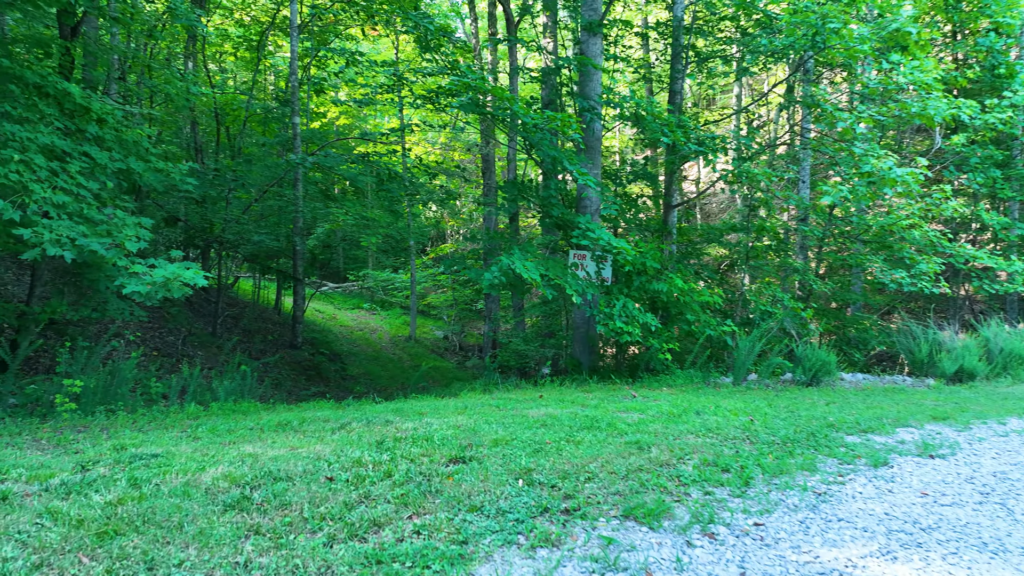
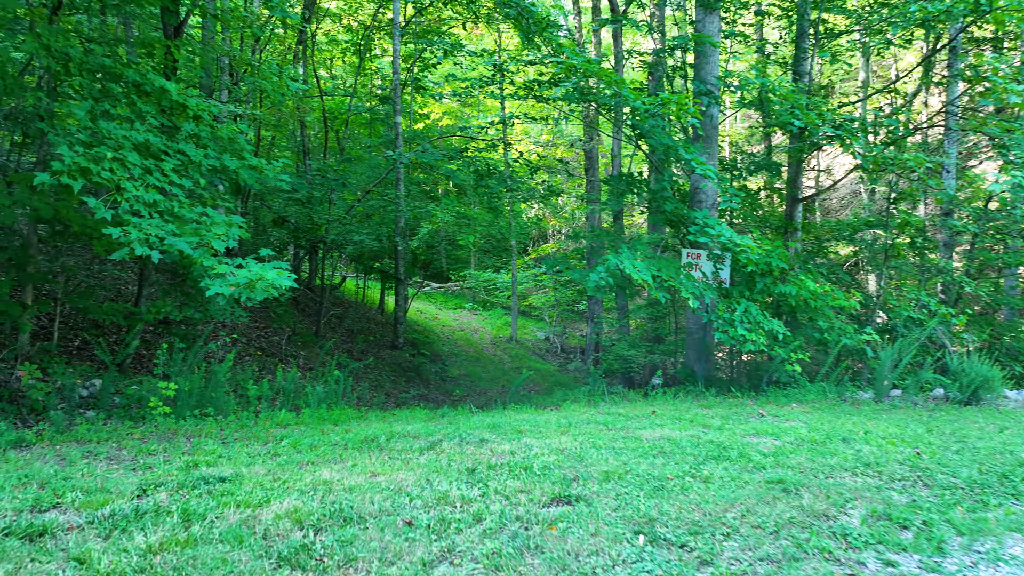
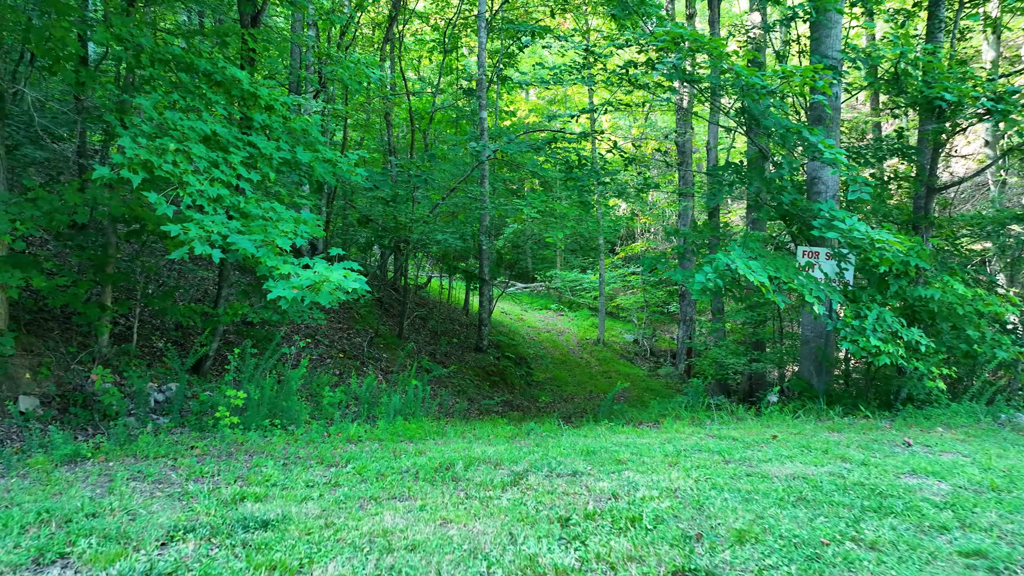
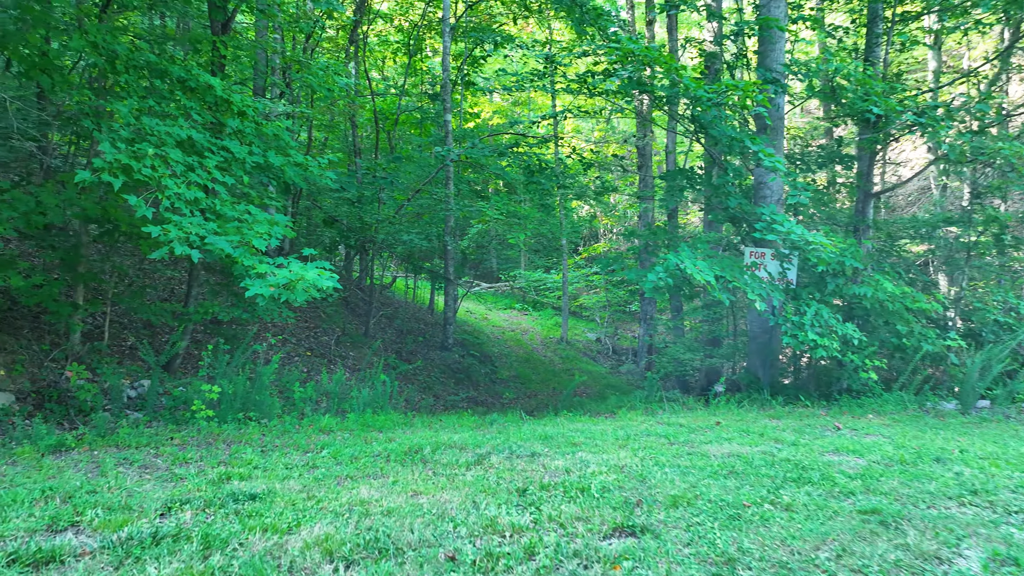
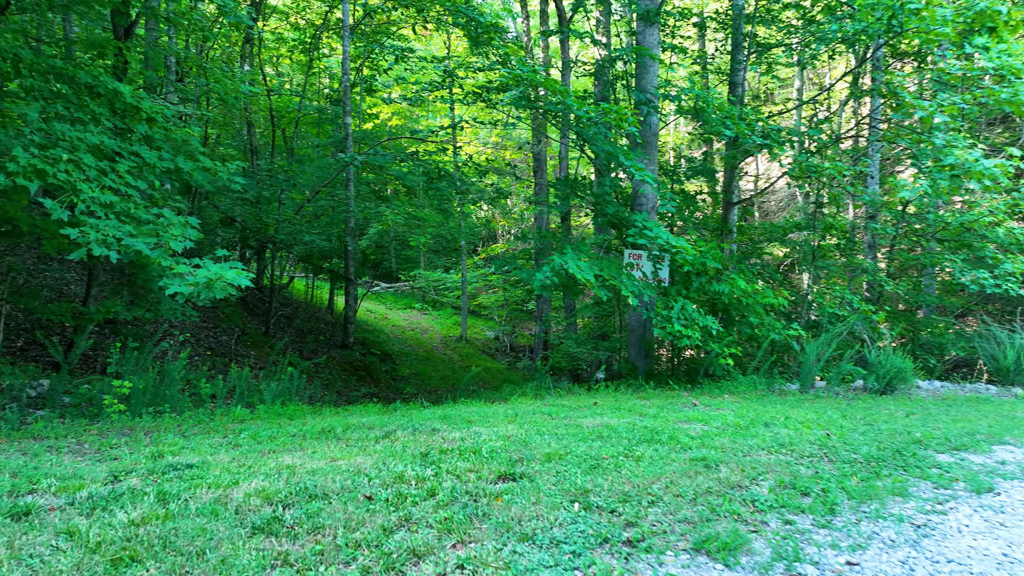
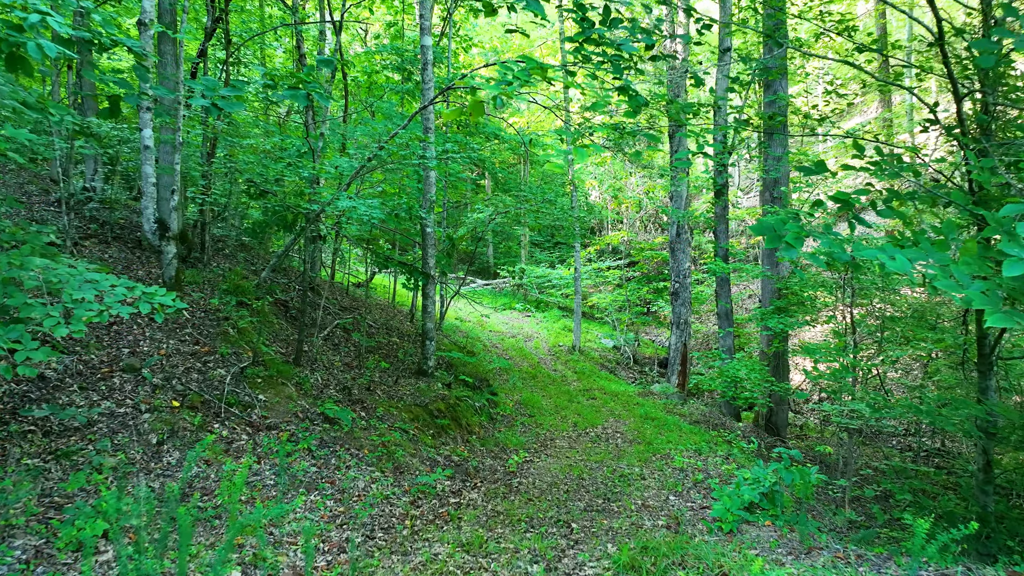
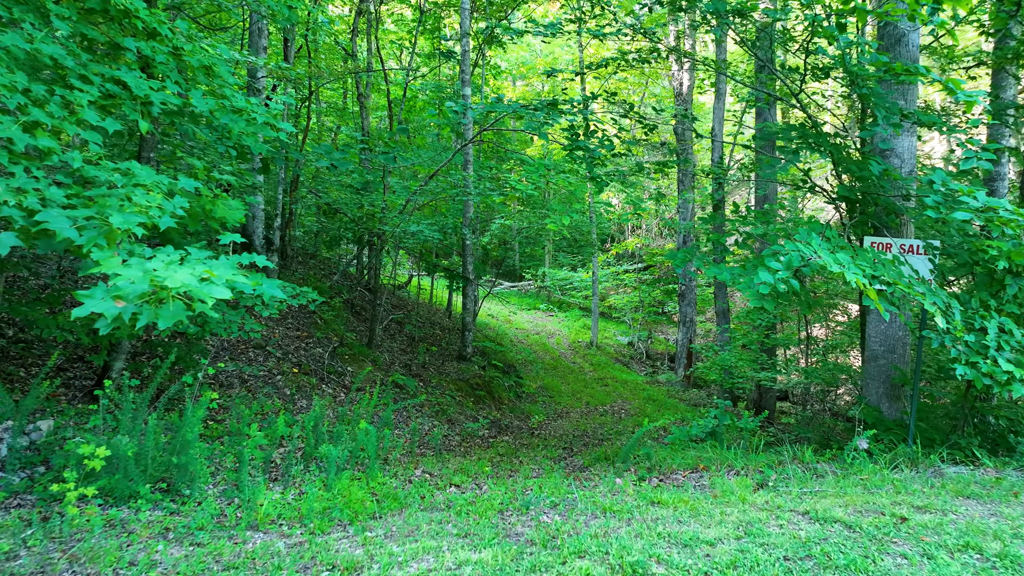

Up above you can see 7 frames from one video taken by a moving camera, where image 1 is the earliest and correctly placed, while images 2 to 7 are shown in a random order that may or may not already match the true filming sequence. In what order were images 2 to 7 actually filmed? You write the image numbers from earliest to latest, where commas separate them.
5, 2, 4, 3, 7, 6
